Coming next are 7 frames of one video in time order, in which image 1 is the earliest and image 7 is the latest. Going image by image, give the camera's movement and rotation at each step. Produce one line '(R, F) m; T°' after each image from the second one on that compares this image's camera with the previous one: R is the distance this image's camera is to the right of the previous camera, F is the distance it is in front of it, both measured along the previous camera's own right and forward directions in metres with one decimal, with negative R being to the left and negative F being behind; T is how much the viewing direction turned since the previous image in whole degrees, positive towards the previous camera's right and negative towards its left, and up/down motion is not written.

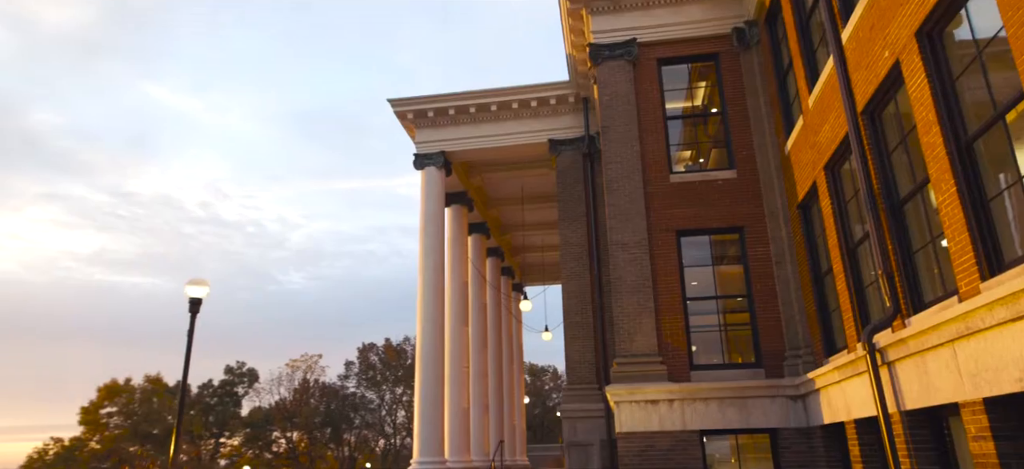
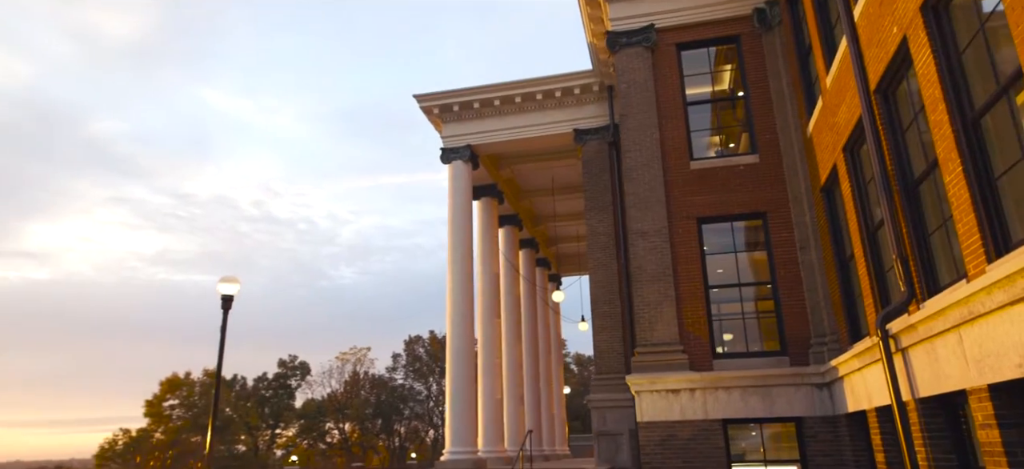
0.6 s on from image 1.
(+0.6, 0.0) m; -4°
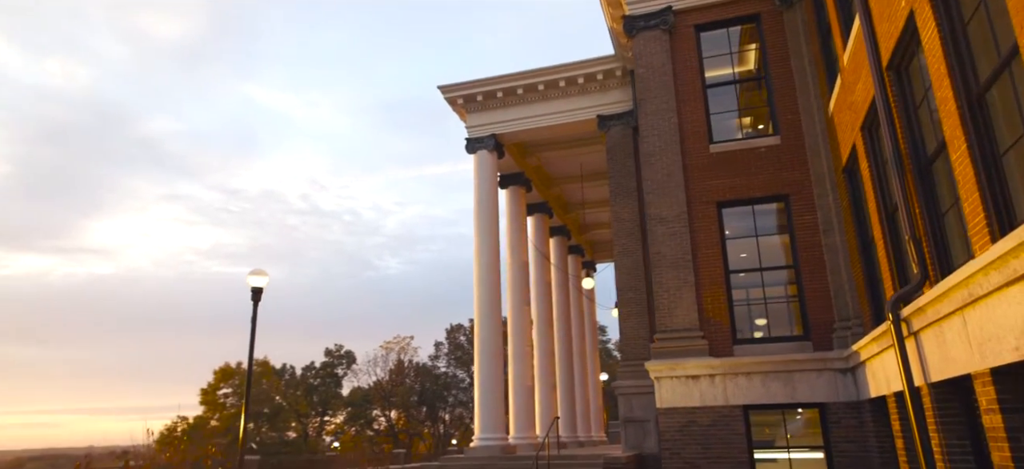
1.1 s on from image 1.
(+0.6, 0.0) m; -4°
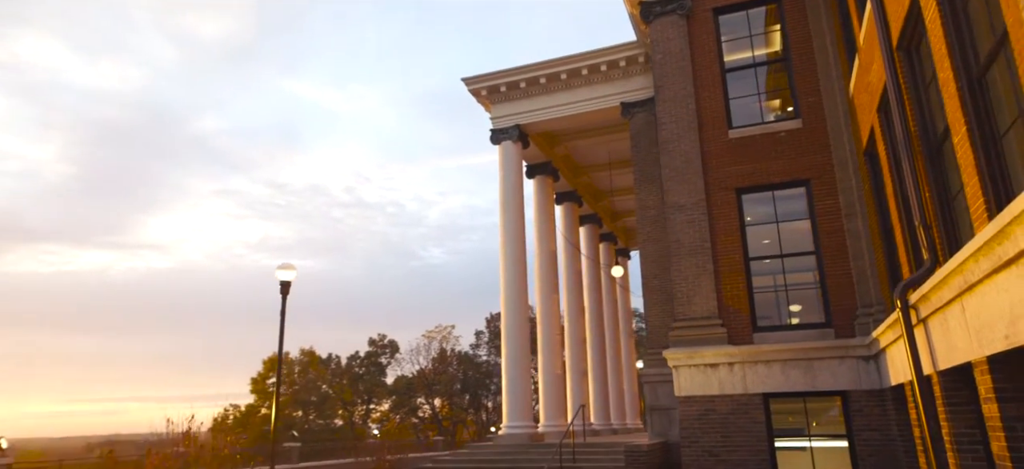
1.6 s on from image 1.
(+0.5, -0.1) m; -4°
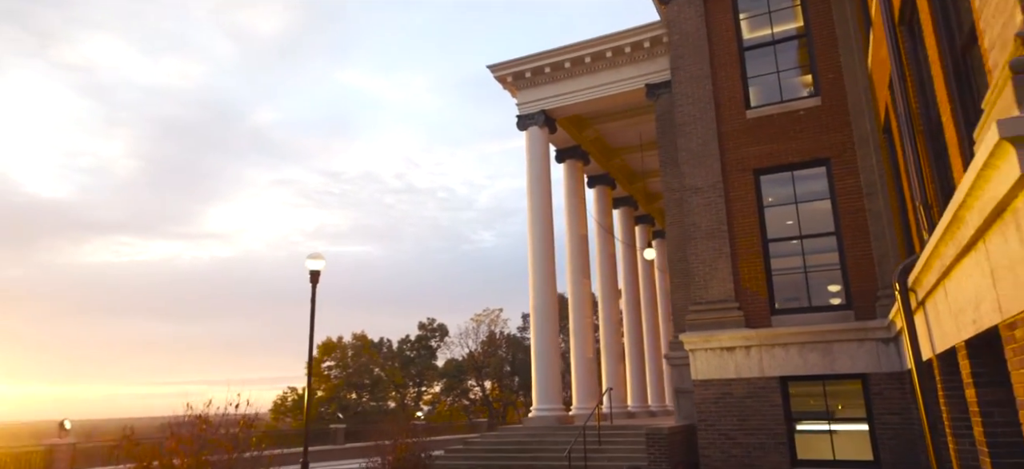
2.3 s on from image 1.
(+0.7, -0.1) m; -4°
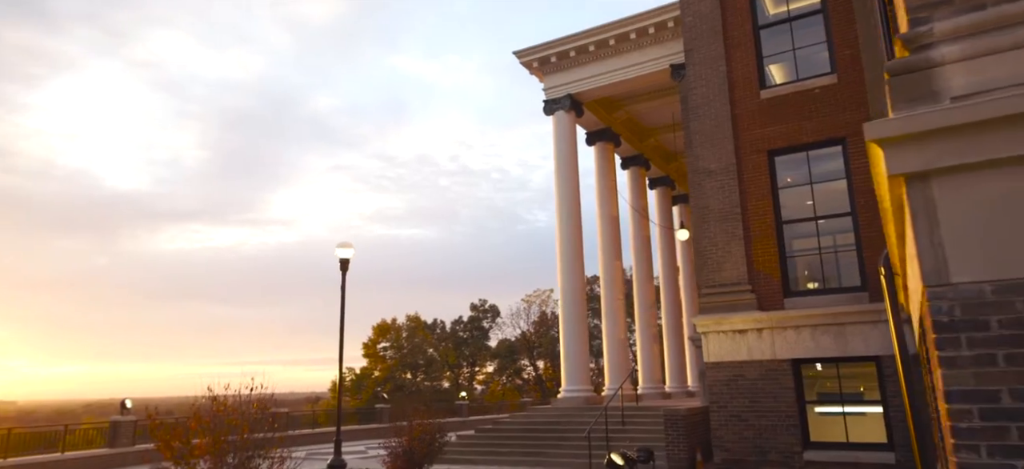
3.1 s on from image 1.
(+0.9, -0.3) m; -5°
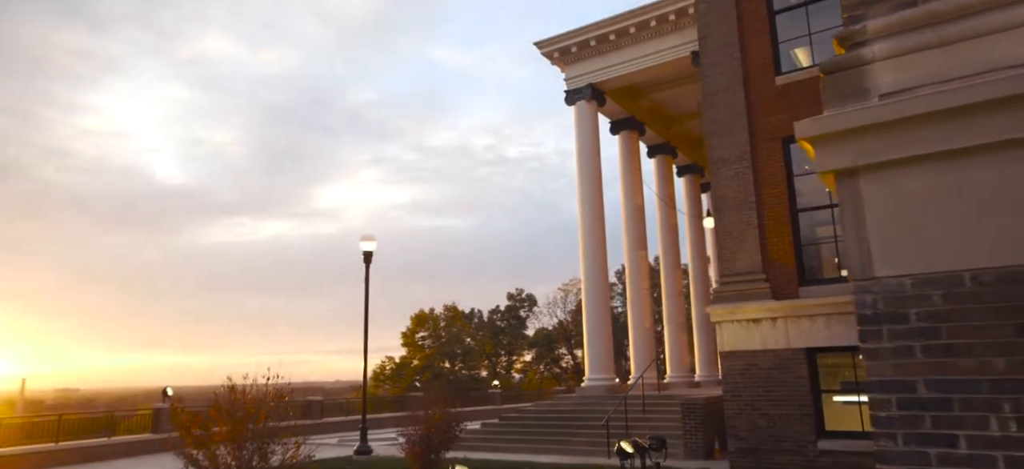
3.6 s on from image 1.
(+0.5, -0.2) m; -3°
